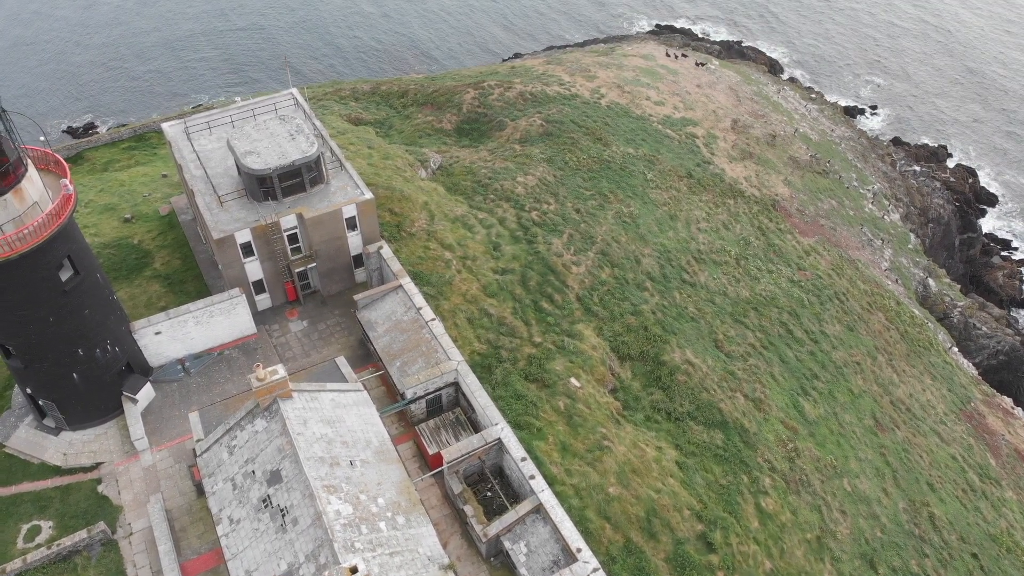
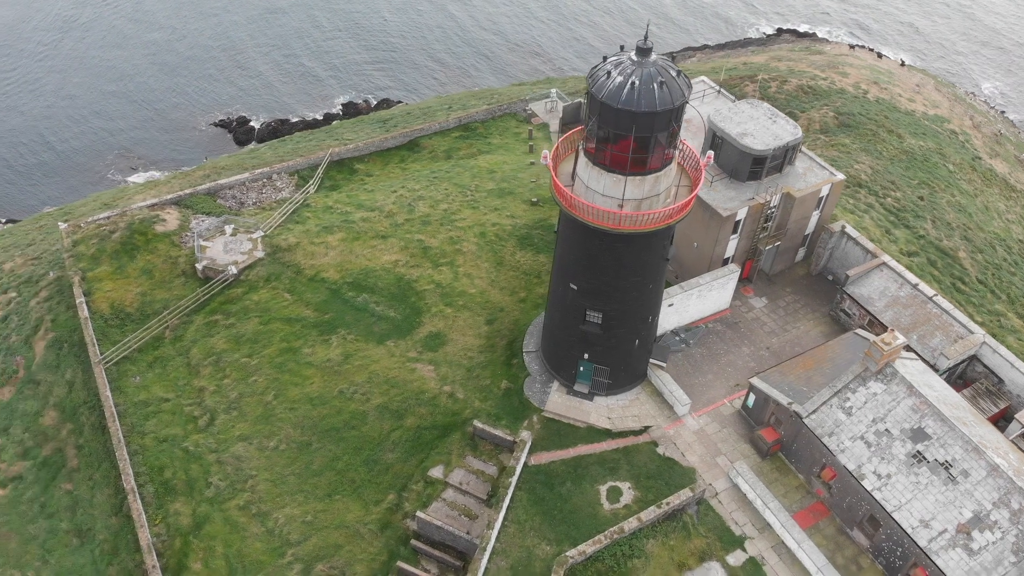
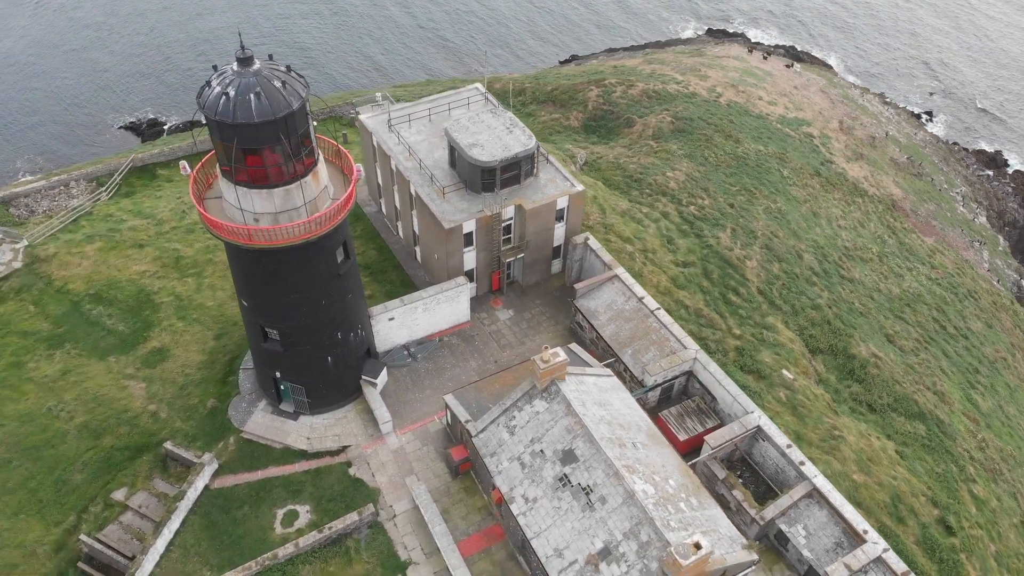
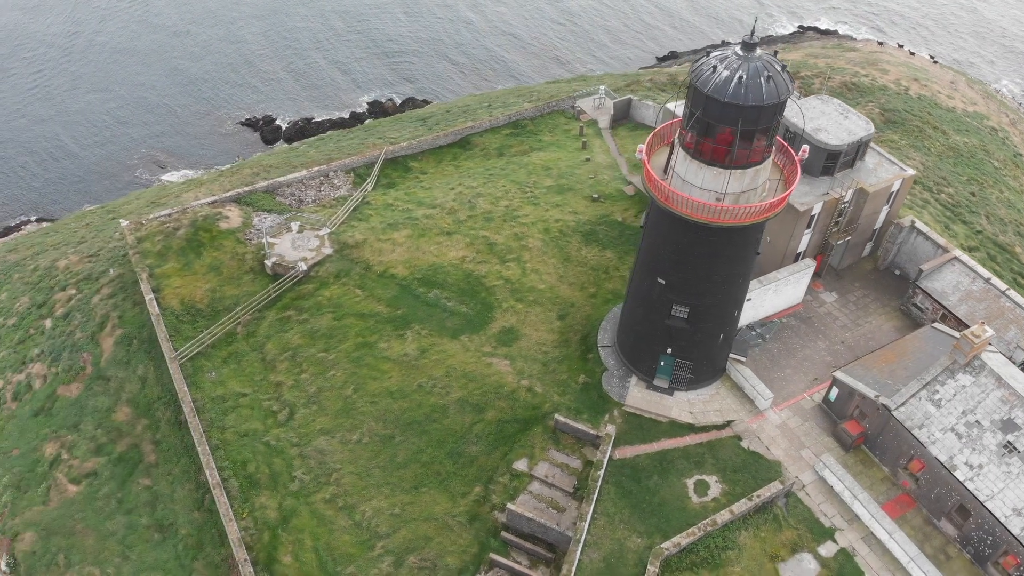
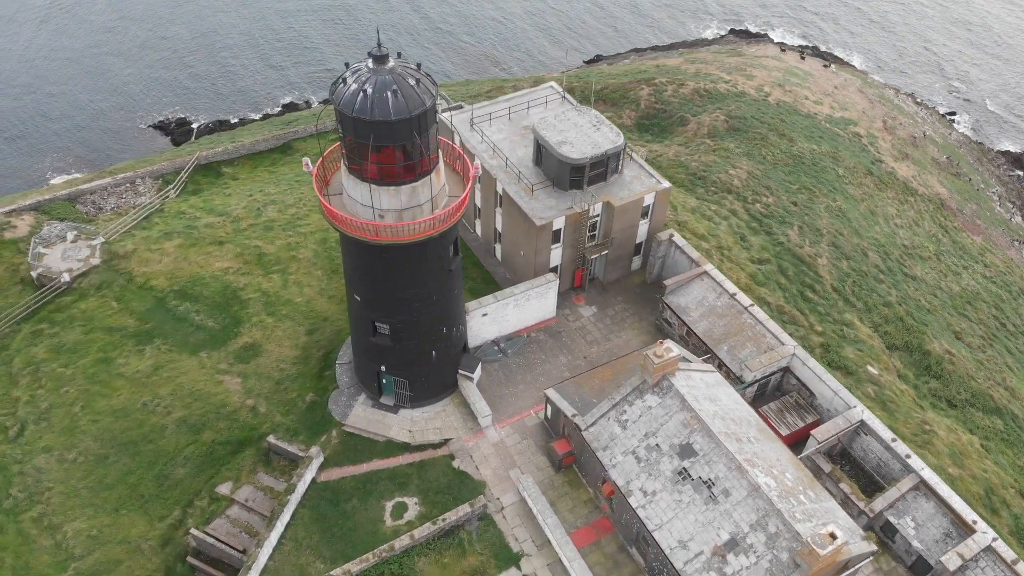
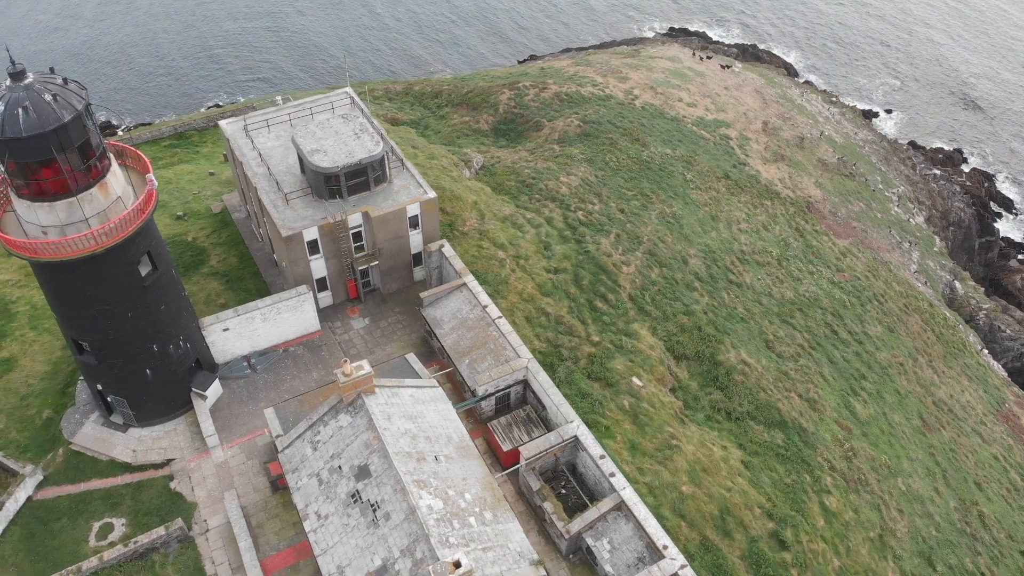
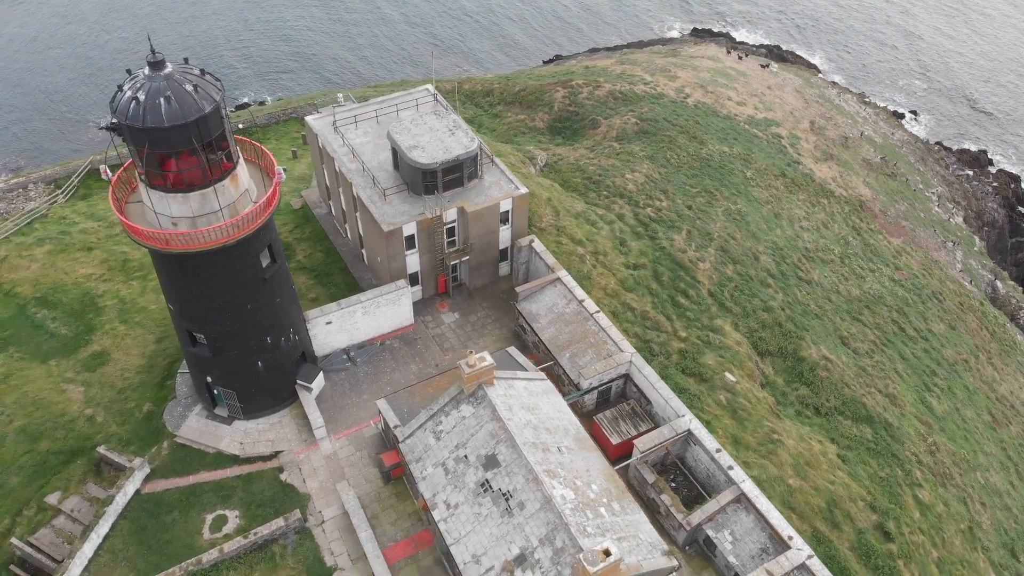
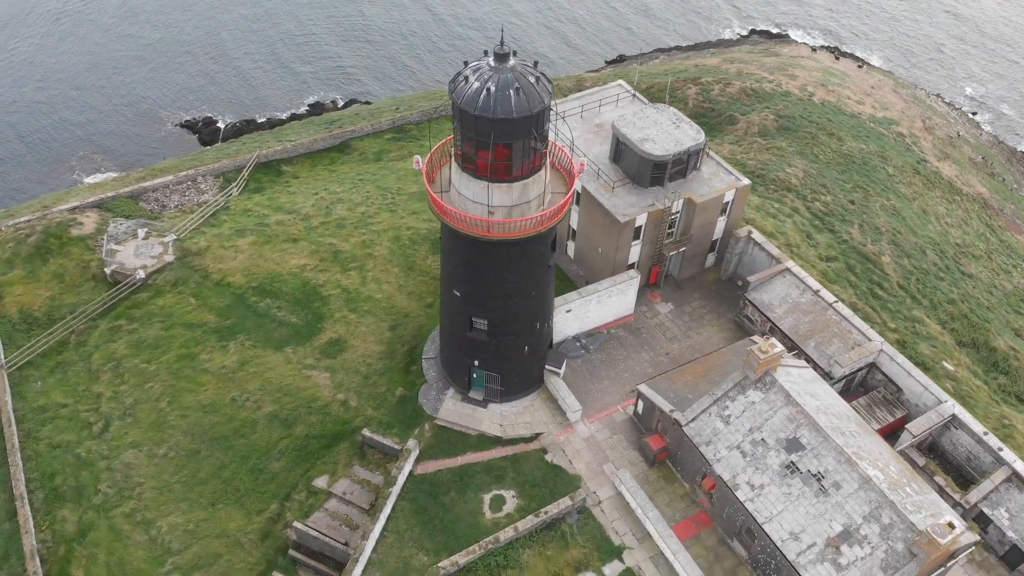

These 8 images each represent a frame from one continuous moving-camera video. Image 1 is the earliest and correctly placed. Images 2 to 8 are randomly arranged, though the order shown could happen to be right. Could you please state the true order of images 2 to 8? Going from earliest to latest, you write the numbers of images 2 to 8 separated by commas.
6, 7, 3, 5, 8, 2, 4
